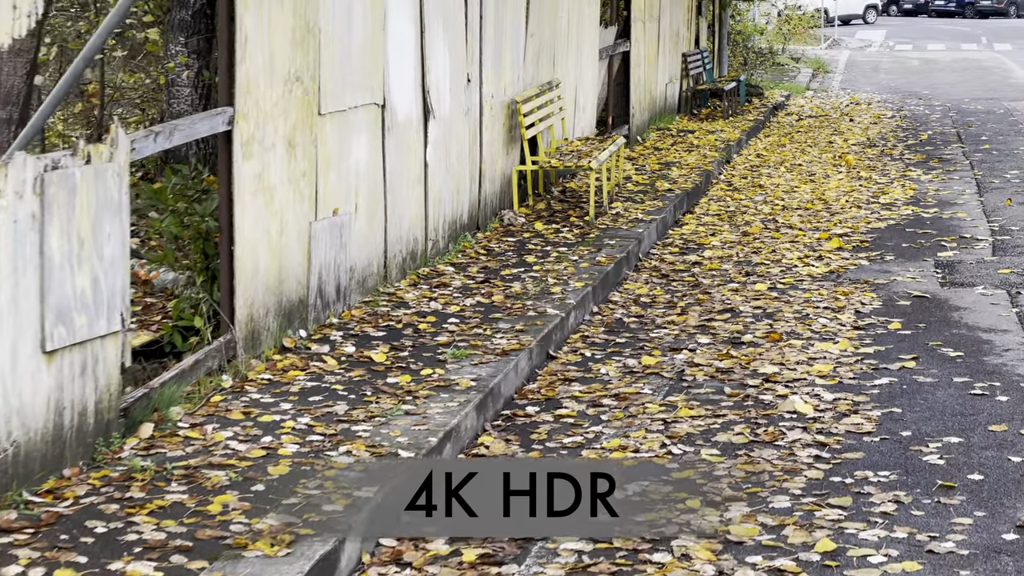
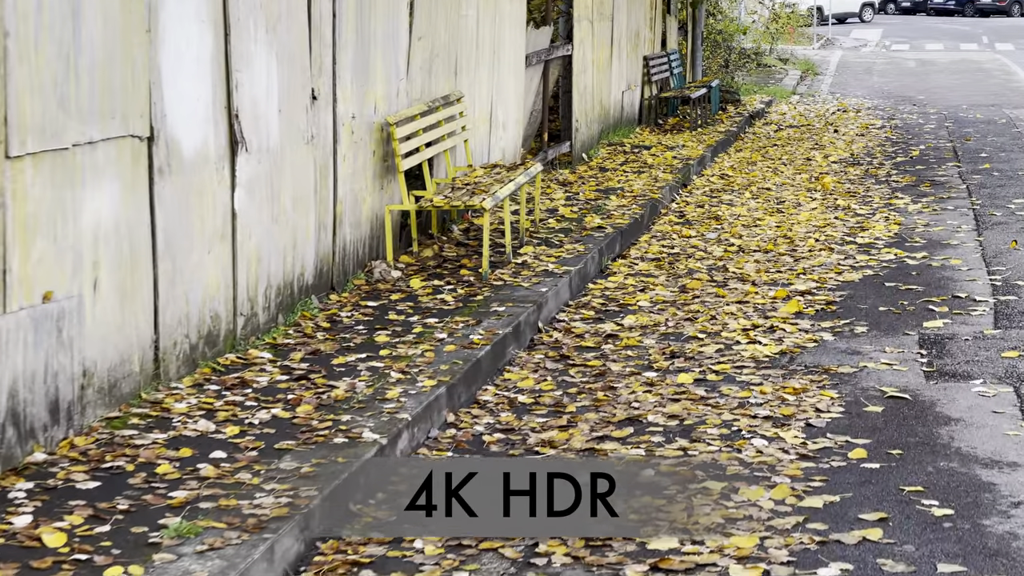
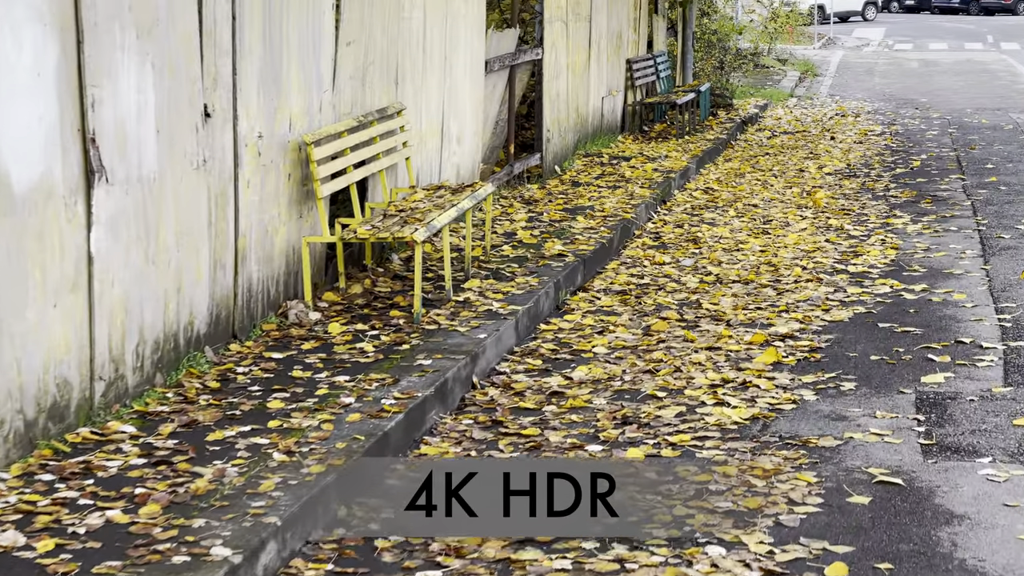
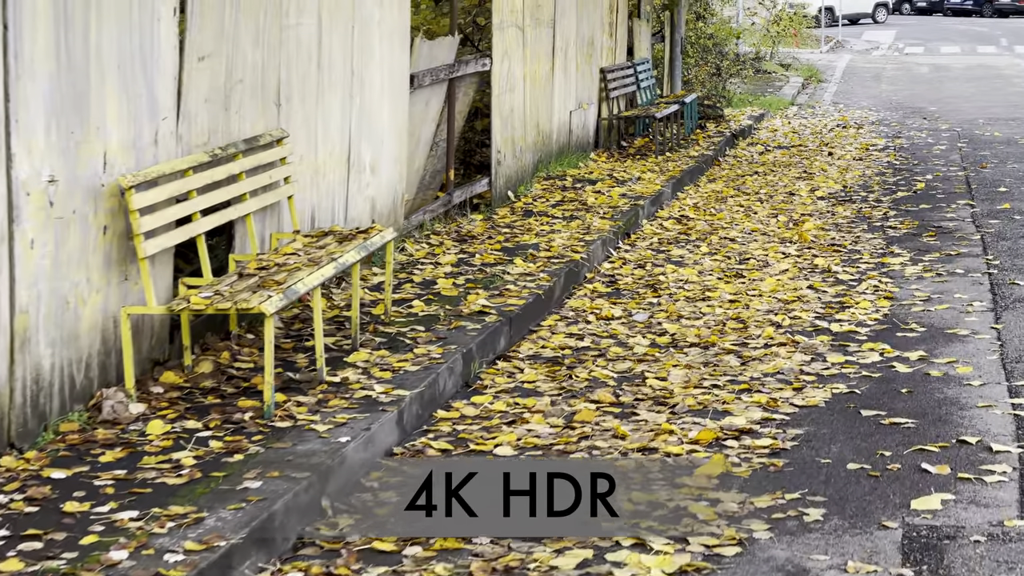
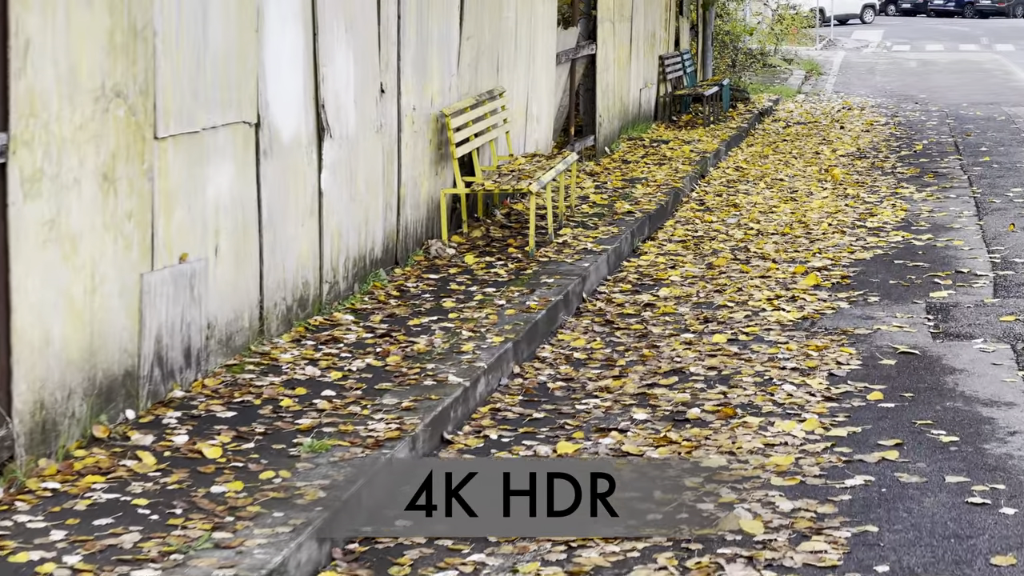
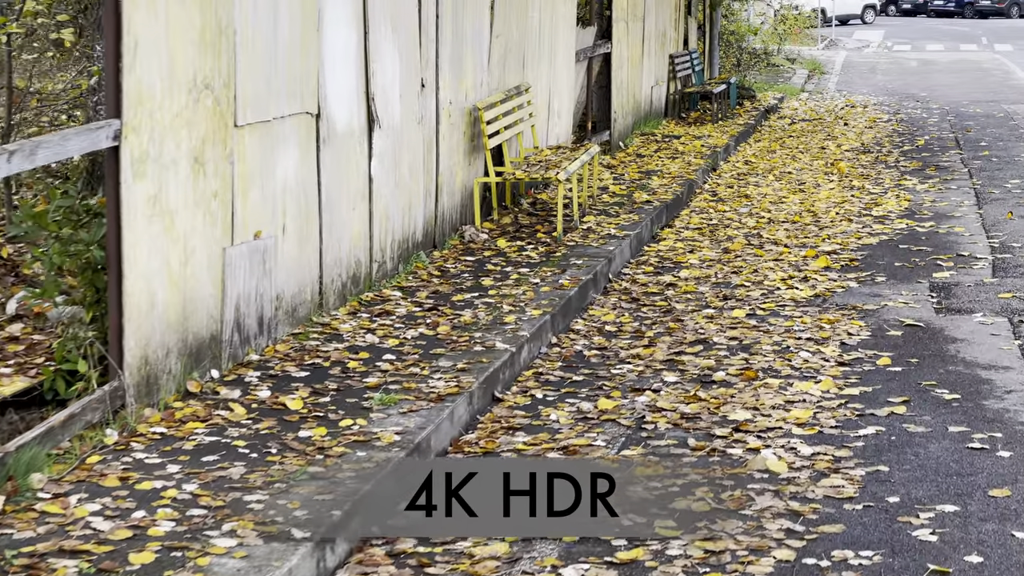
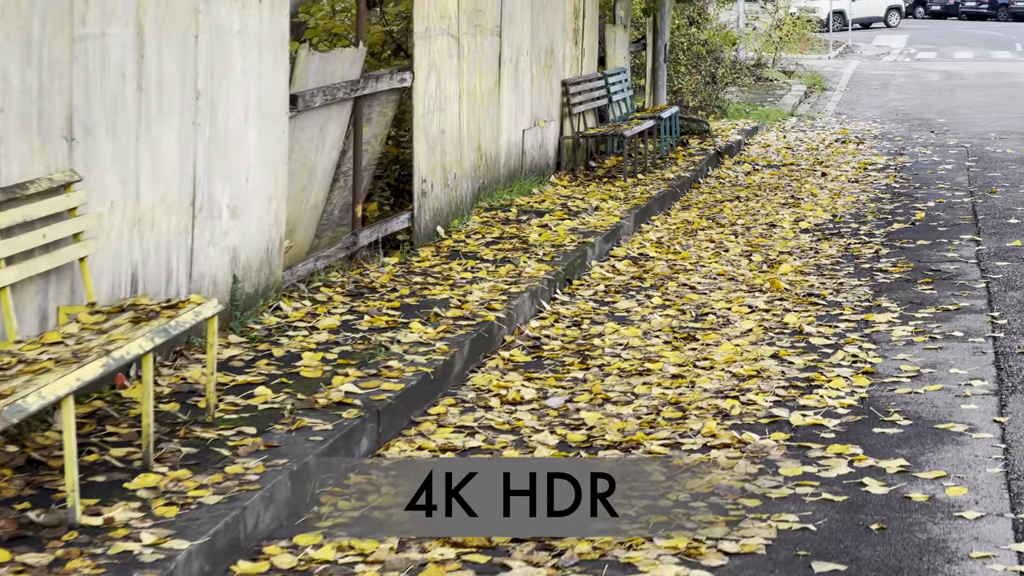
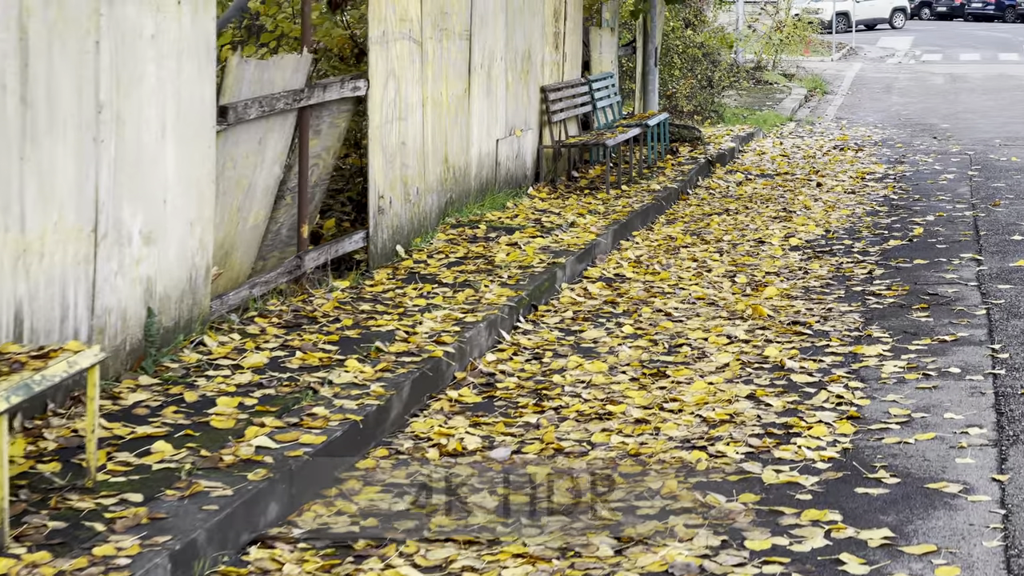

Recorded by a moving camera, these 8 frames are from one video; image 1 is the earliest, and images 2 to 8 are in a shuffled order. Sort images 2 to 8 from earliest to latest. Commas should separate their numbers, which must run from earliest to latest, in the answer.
6, 5, 2, 3, 4, 7, 8
